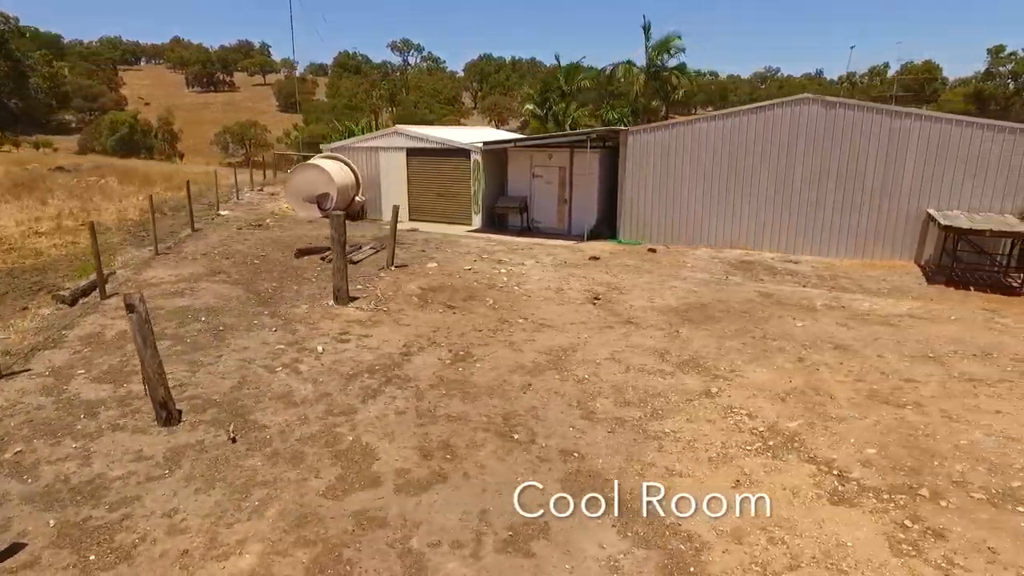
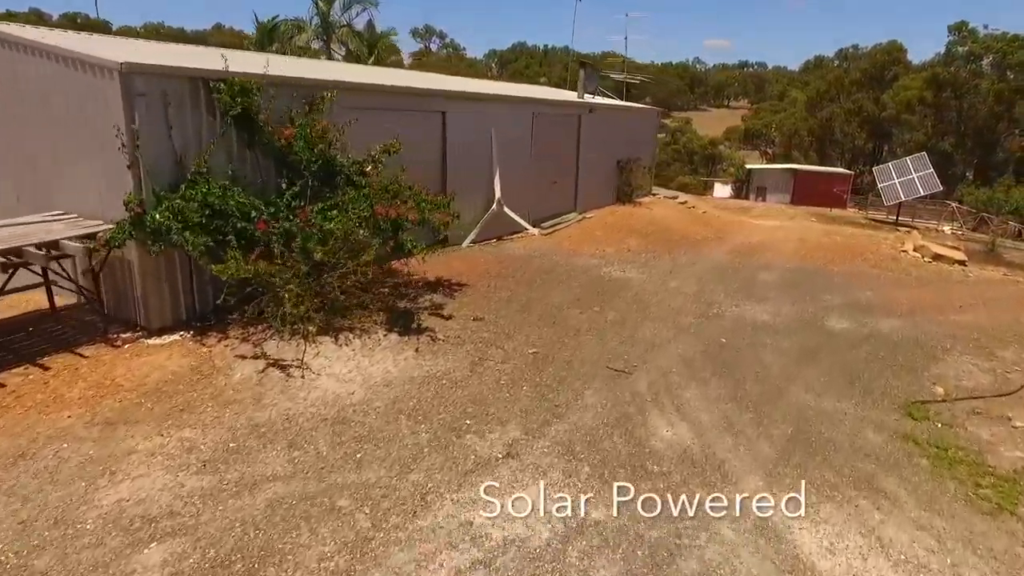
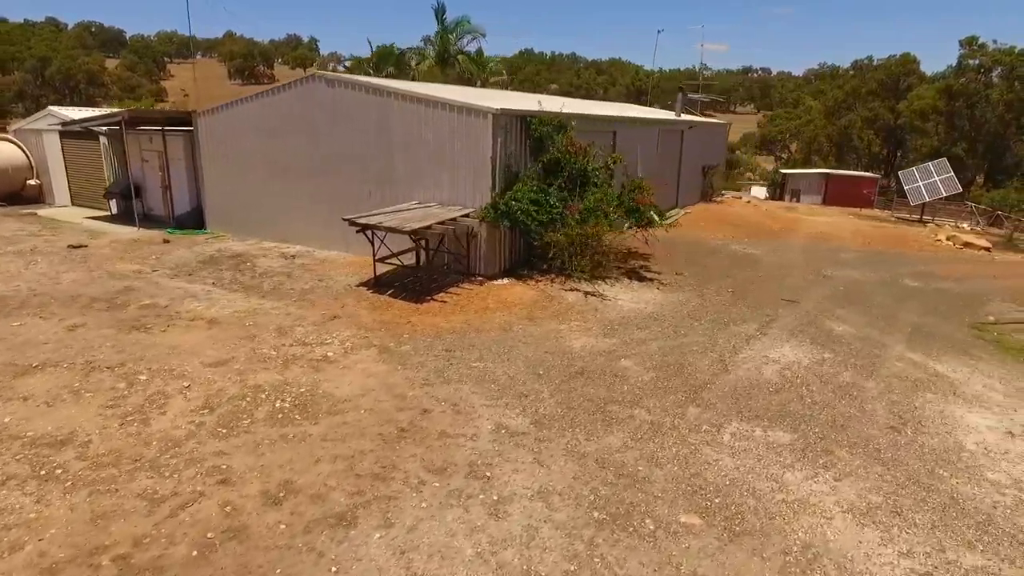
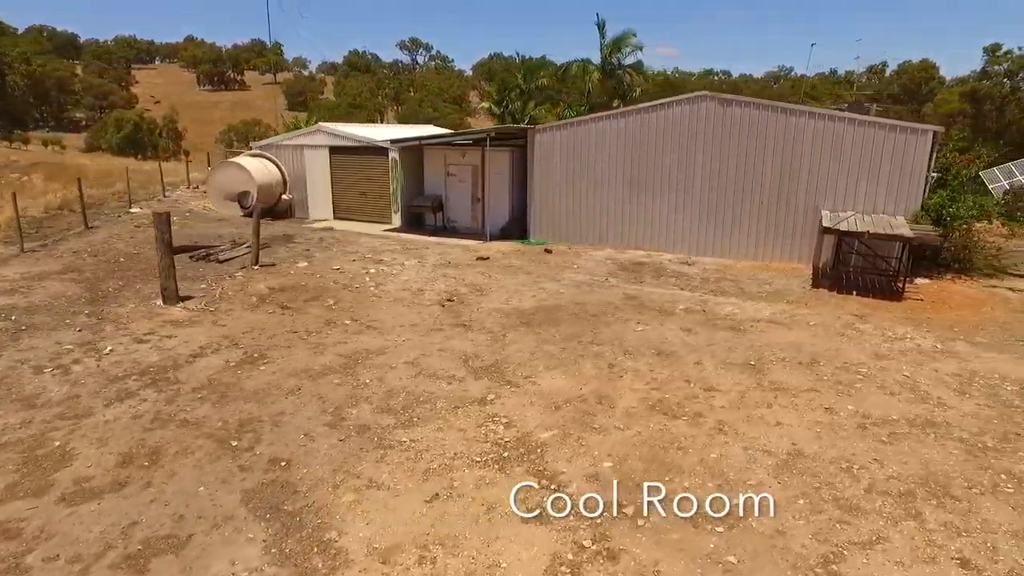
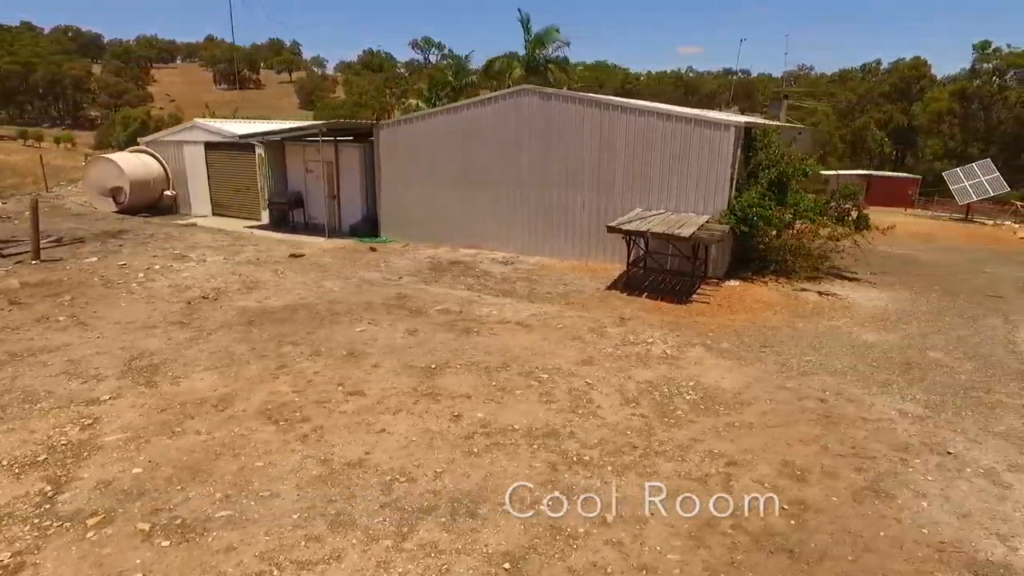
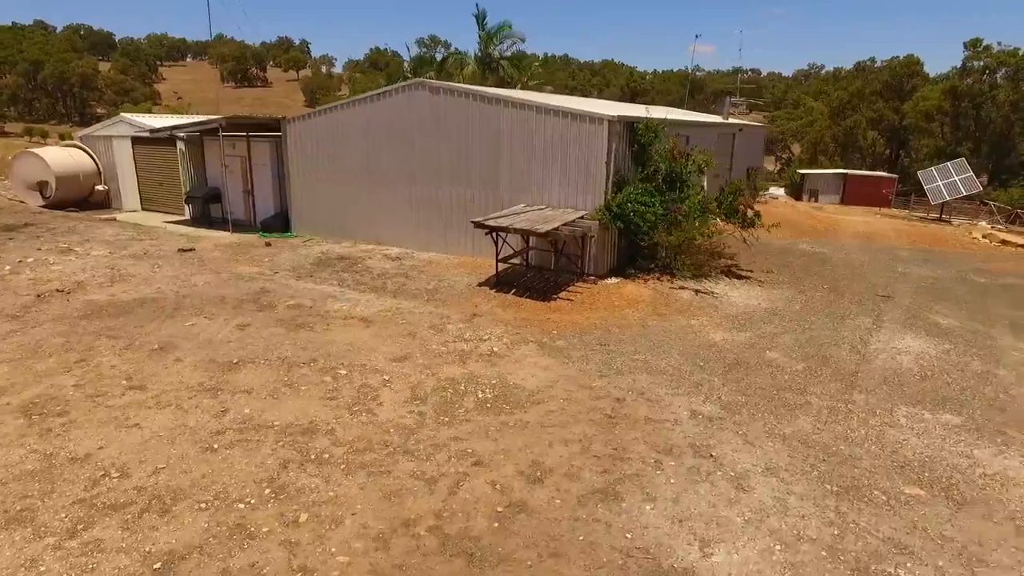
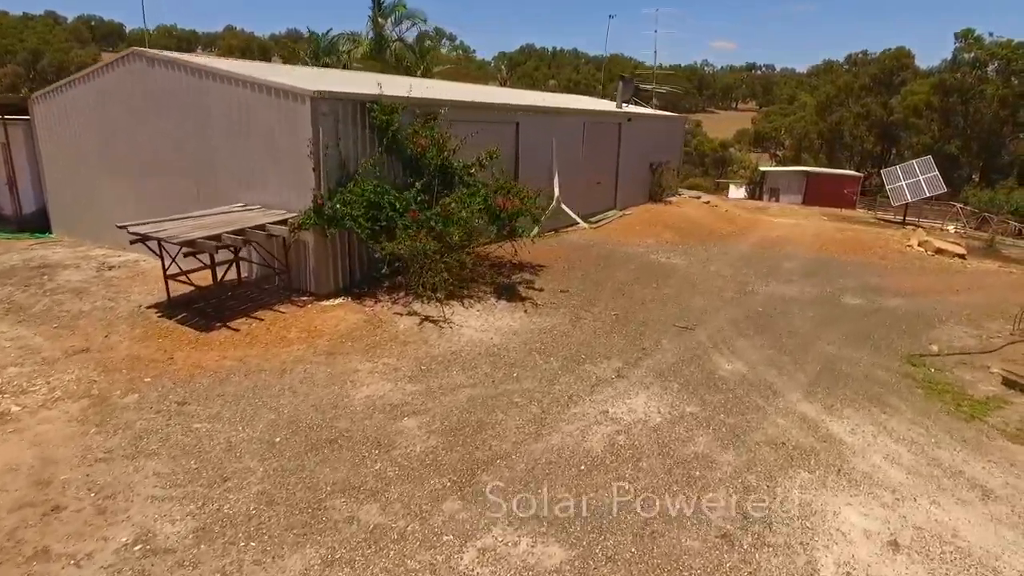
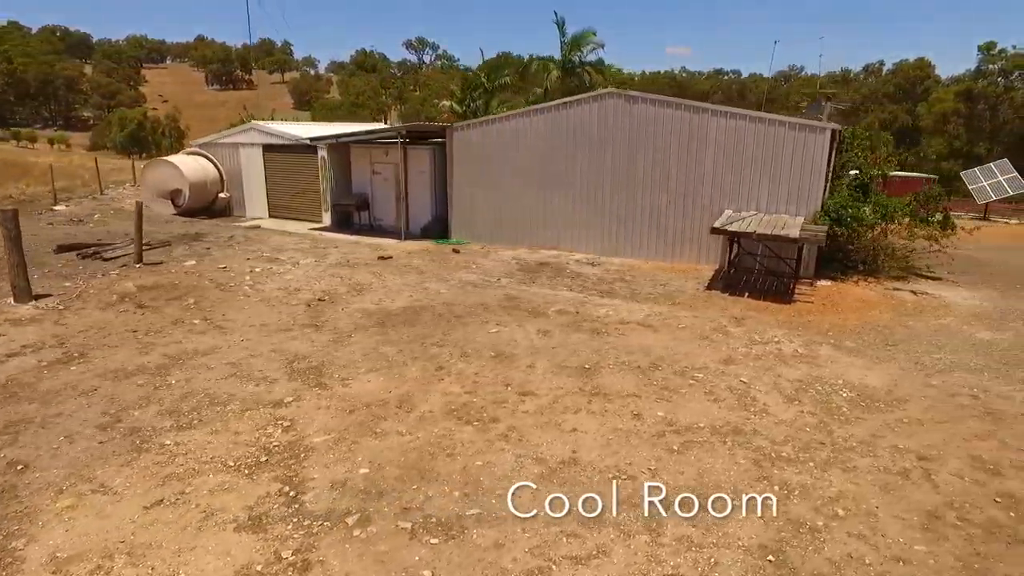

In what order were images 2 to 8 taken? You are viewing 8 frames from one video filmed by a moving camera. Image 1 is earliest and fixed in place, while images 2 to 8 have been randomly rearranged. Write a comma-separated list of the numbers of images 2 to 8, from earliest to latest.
4, 8, 5, 6, 3, 7, 2
